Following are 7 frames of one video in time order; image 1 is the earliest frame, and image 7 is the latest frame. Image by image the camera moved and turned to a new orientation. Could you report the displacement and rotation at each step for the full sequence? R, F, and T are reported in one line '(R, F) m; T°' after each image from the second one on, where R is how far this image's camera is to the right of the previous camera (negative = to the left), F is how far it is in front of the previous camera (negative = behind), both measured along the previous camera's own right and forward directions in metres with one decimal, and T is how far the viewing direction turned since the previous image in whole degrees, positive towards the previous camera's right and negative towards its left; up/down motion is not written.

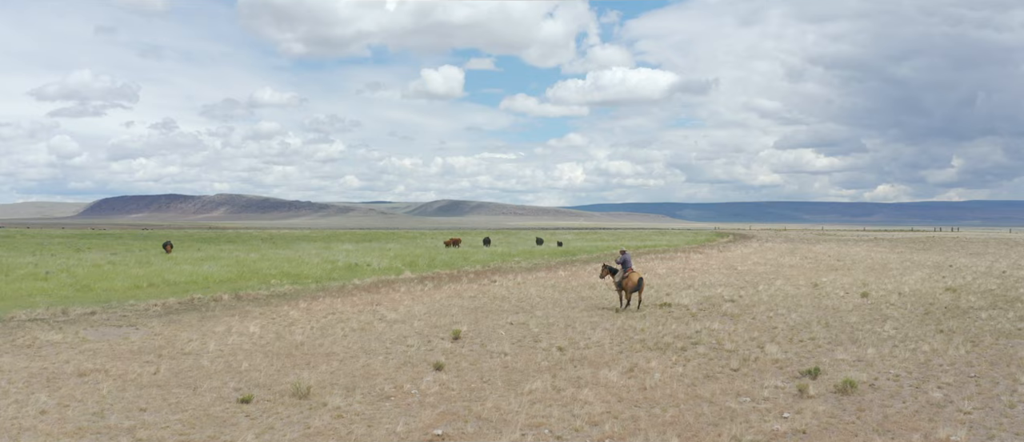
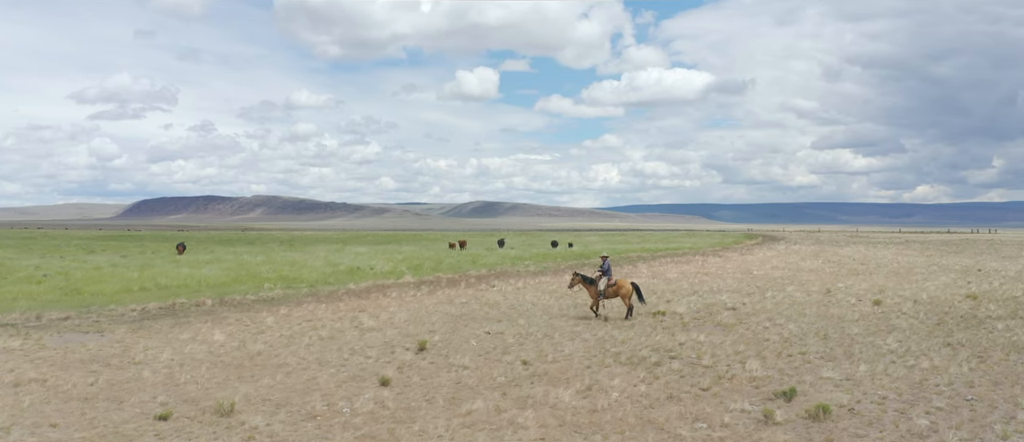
(+1.6, +1.3) m; -2°
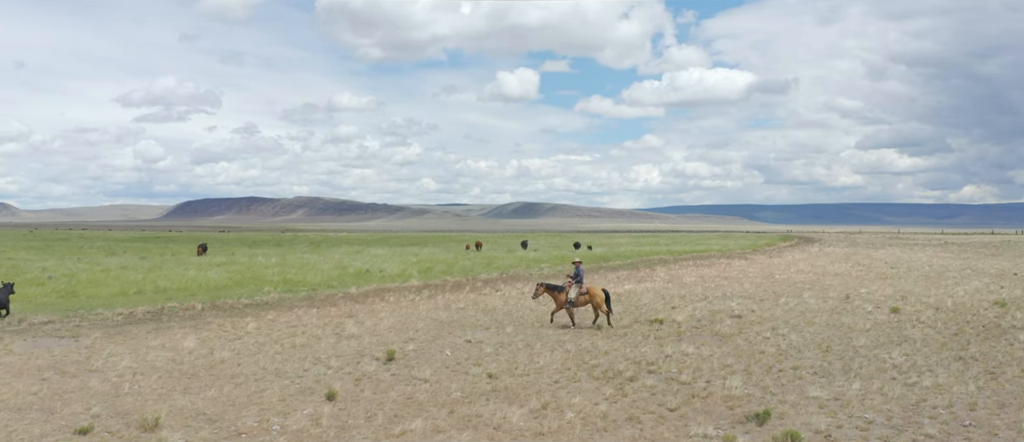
(+1.6, +1.2) m; -3°
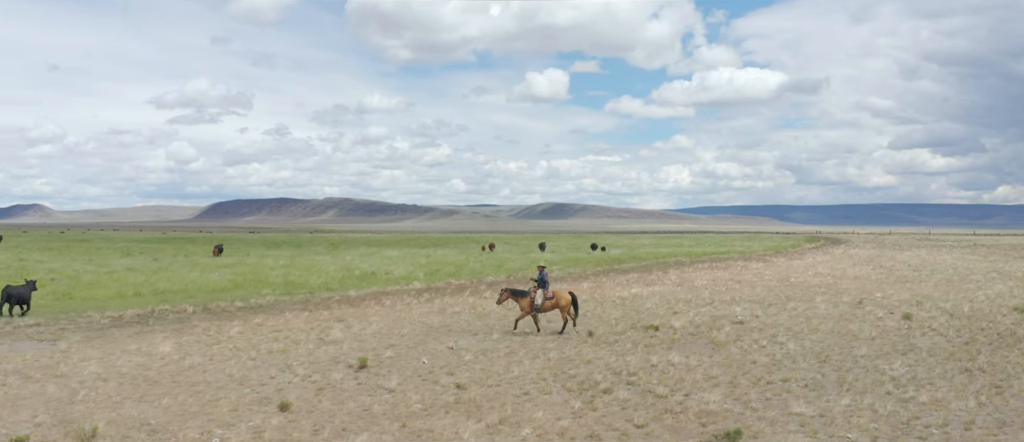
(+1.2, +0.9) m; -2°
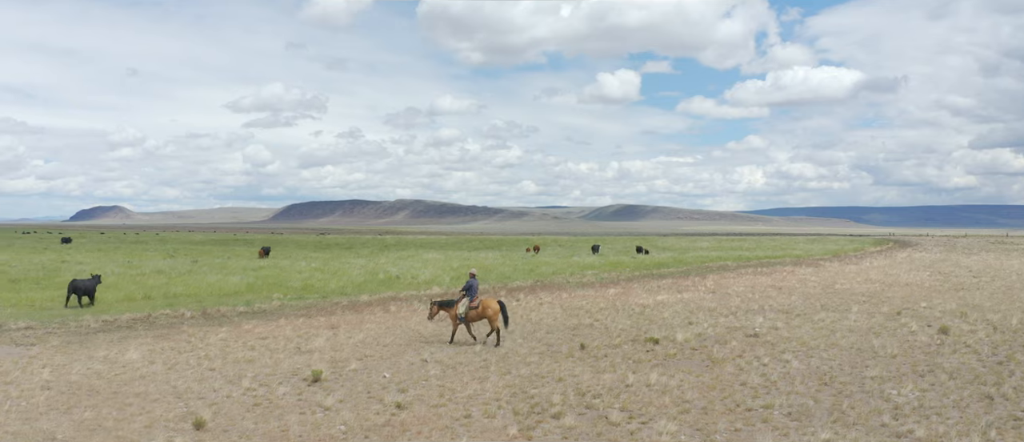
(+2.3, +1.6) m; -5°
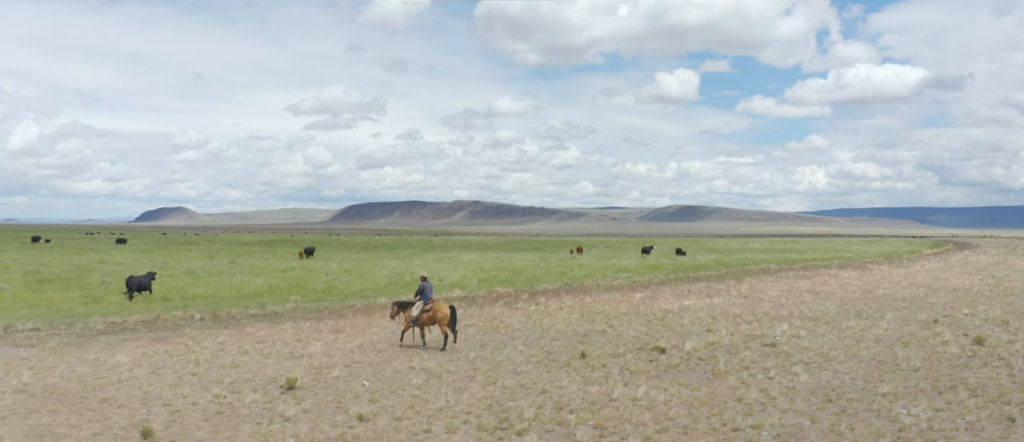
(+1.5, +1.0) m; -4°
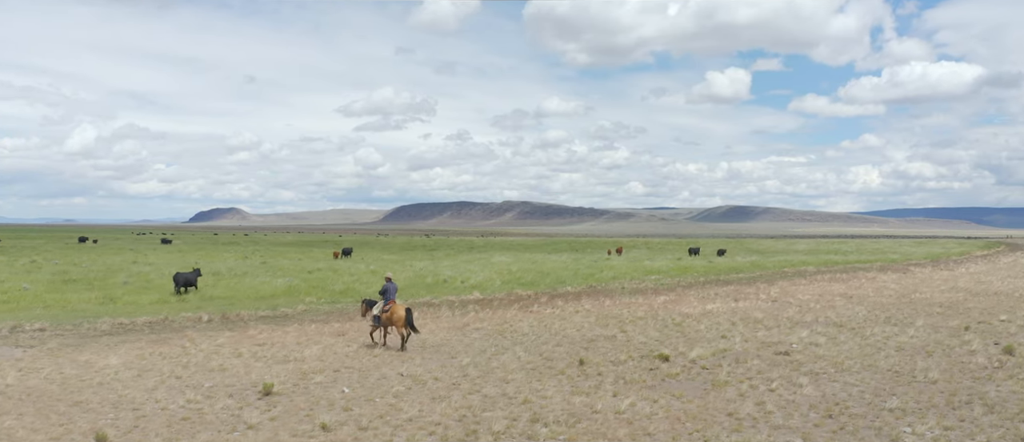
(+1.3, +0.8) m; -3°
